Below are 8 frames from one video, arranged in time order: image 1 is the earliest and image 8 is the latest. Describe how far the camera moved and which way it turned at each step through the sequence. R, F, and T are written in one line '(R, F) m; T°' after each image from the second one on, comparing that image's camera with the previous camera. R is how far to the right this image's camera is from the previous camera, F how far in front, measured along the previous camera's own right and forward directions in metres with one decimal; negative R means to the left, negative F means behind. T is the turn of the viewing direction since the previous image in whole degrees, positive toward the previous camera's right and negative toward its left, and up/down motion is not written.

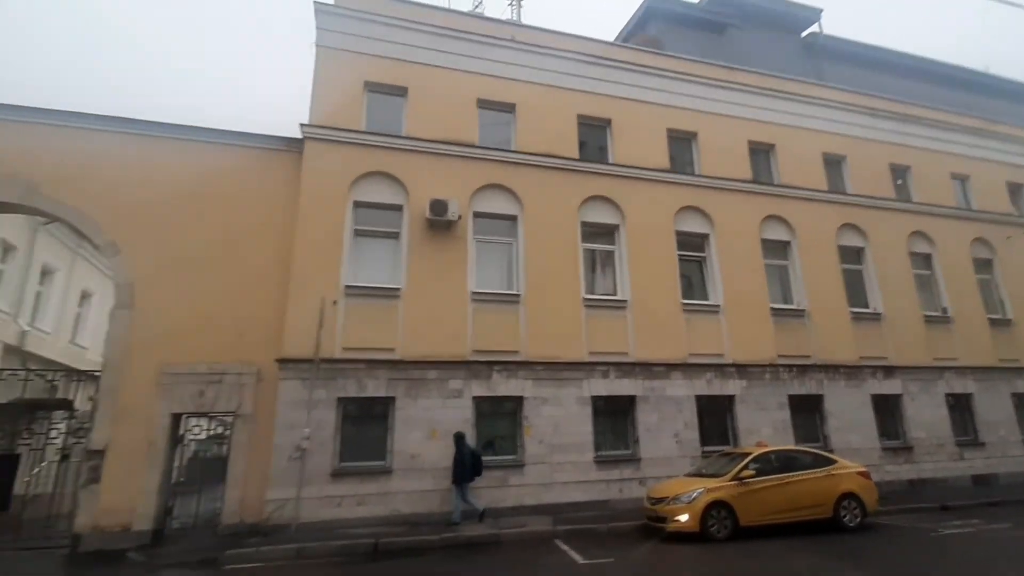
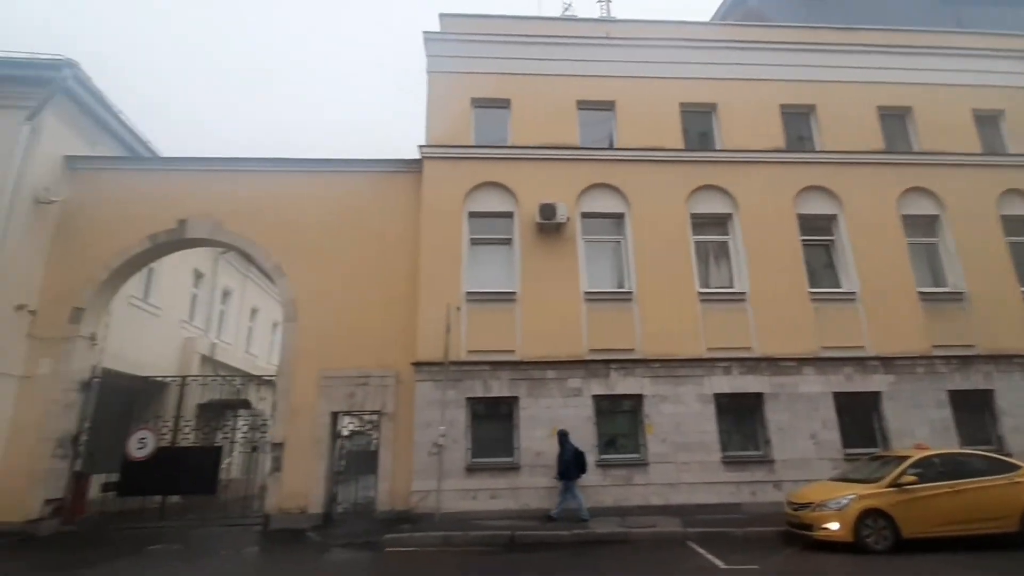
(-0.3, -0.3) m; -11°
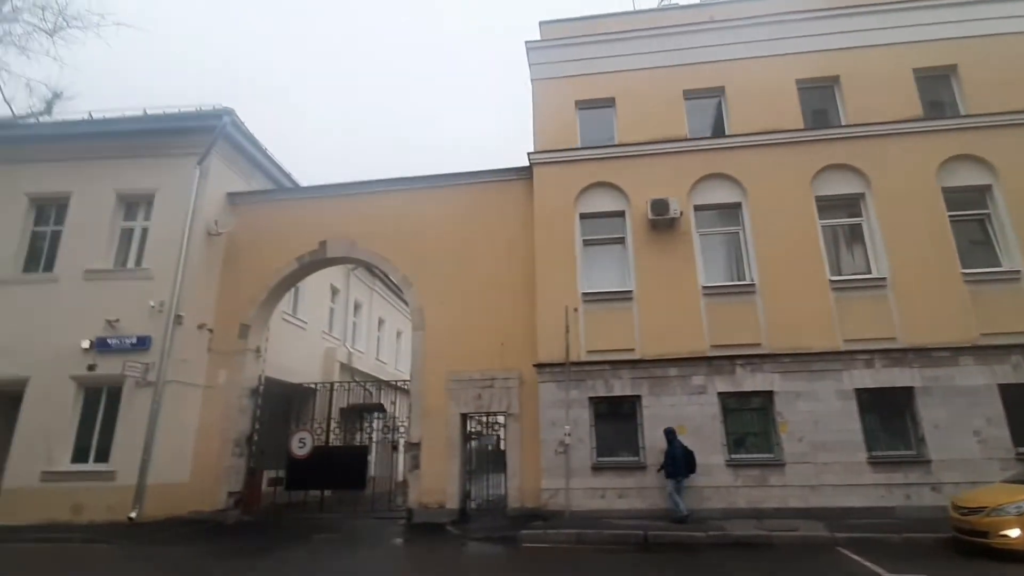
(-0.6, -0.3) m; -10°
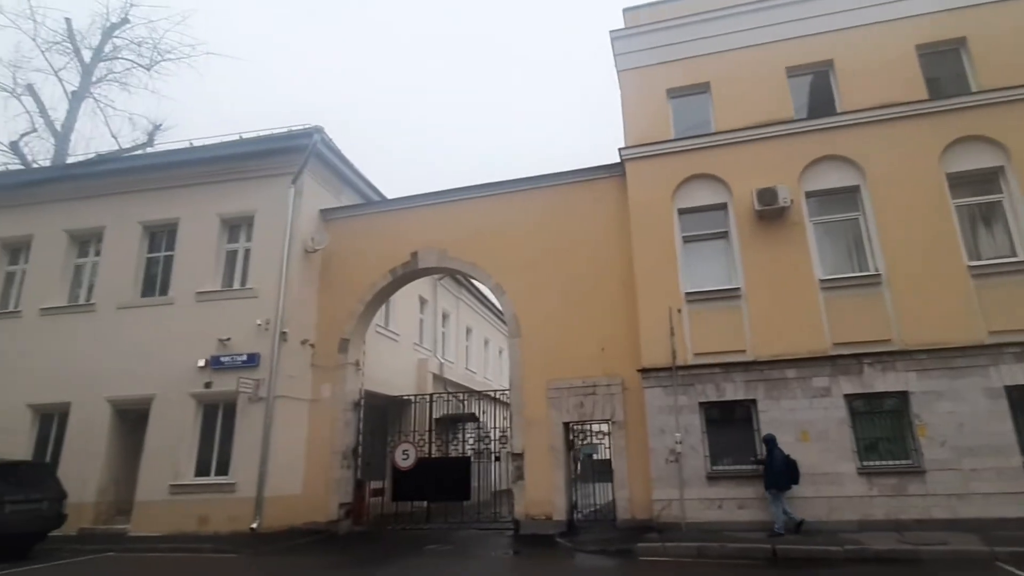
(-1.0, +0.3) m; -6°
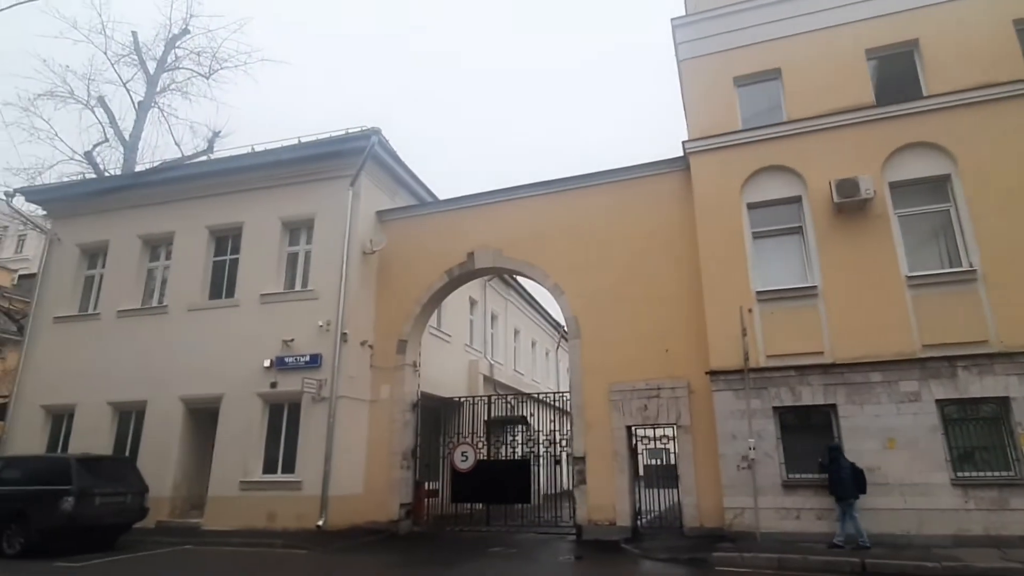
(-0.5, +0.2) m; -4°
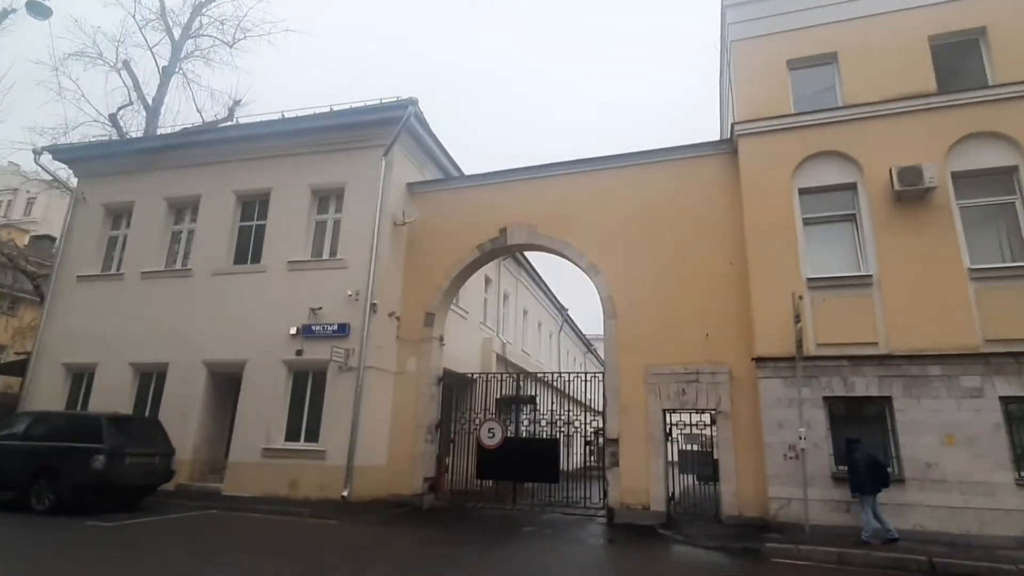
(-0.8, +0.3) m; 0°
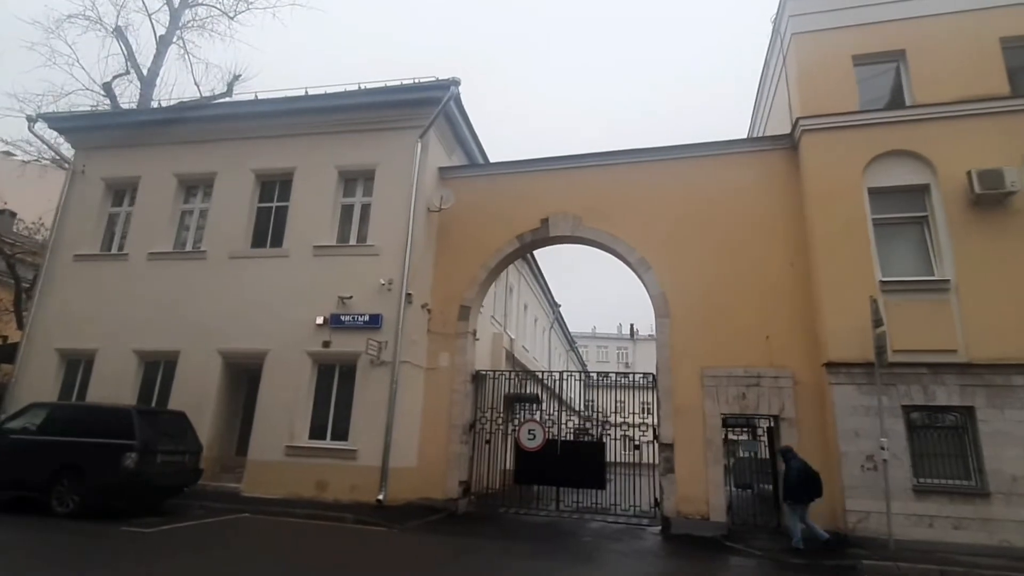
(-1.6, +0.7) m; +2°
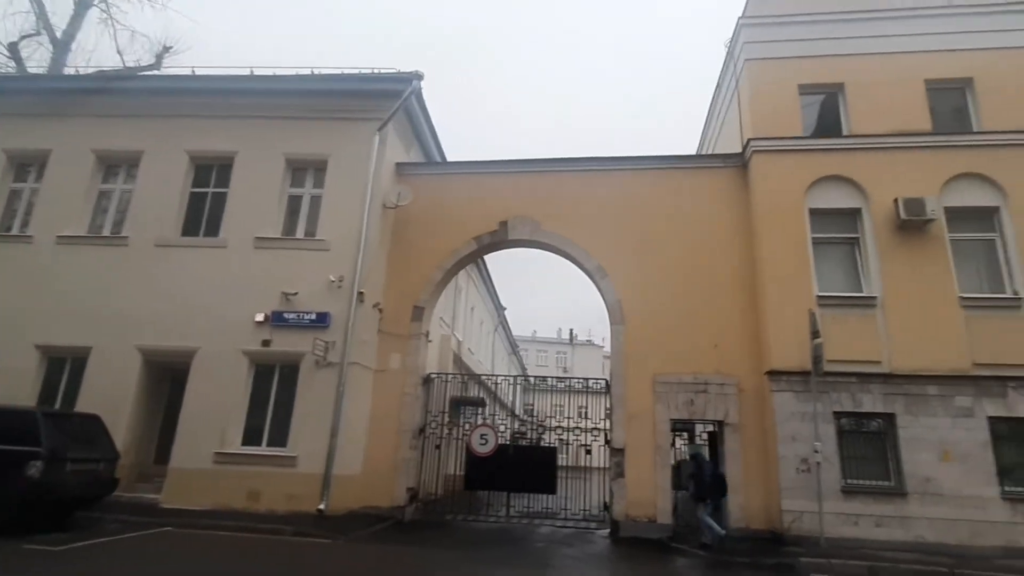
(-0.5, +0.2) m; +7°
